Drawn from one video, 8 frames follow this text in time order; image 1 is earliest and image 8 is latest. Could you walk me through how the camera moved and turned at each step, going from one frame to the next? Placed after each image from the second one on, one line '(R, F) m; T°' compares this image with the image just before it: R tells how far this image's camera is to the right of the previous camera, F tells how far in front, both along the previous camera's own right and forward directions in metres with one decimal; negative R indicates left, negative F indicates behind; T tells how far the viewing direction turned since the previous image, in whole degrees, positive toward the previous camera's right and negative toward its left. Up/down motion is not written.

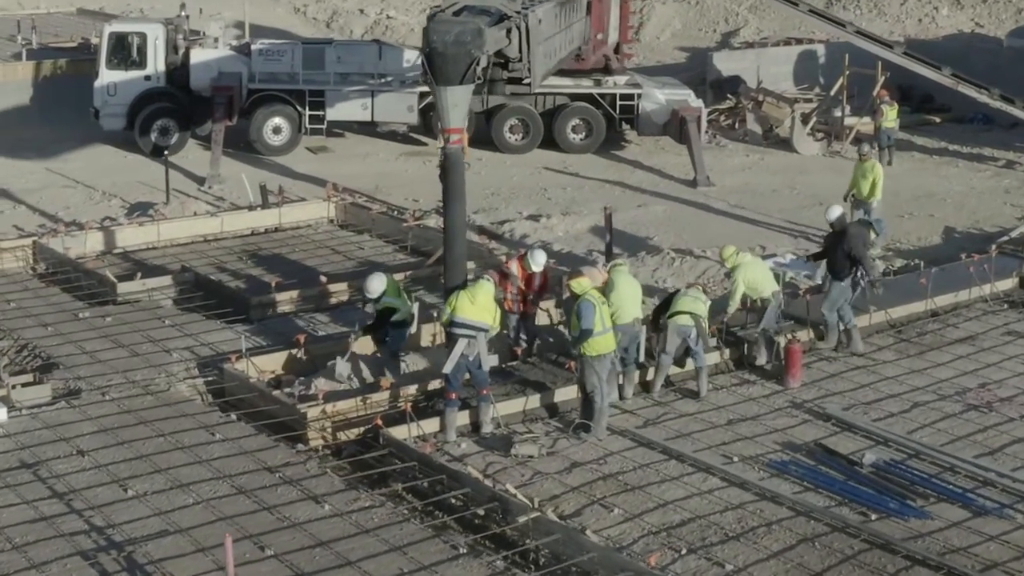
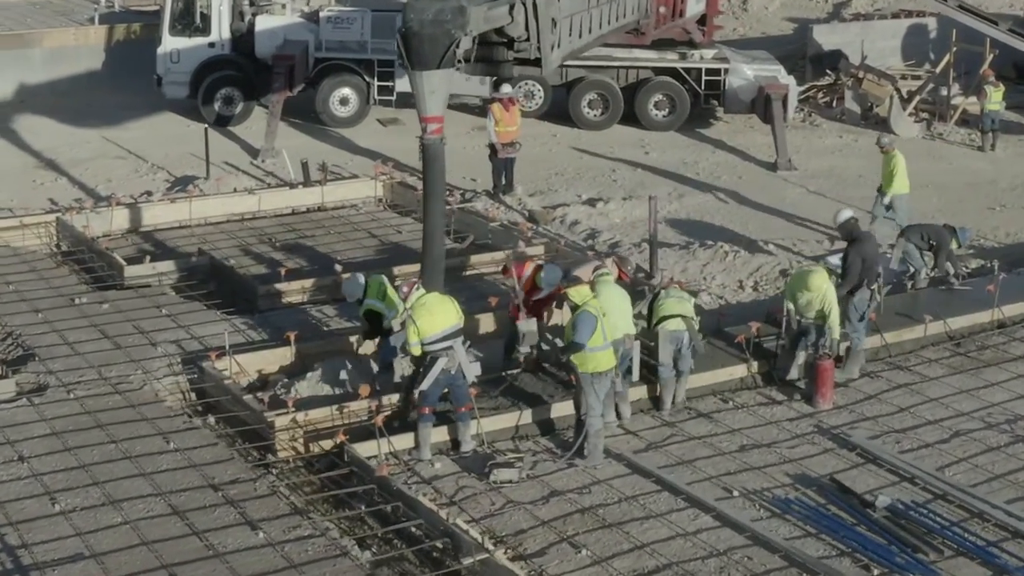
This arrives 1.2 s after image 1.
(+1.0, +1.1) m; -6°
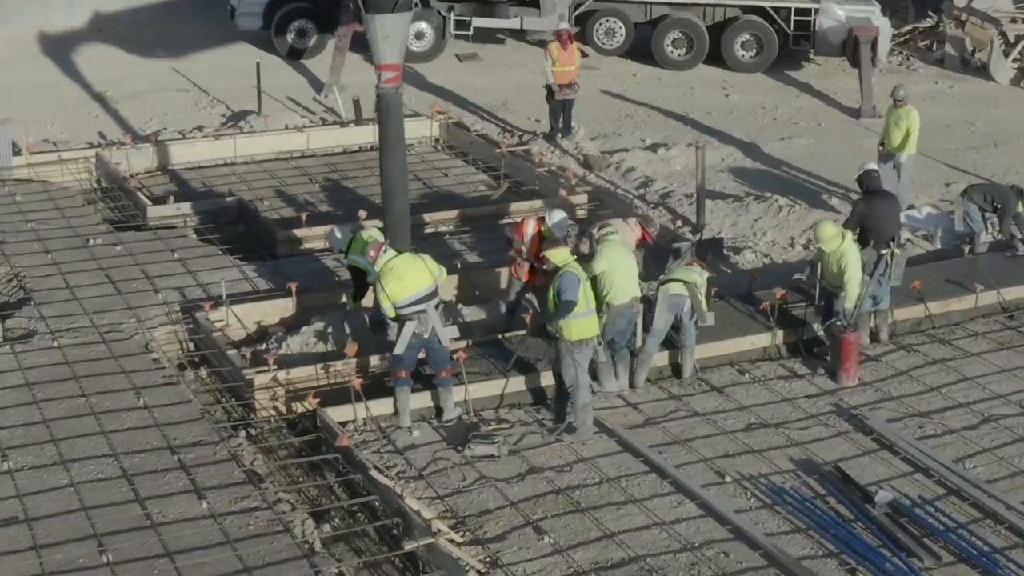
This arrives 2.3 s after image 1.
(+0.9, +0.7) m; -5°
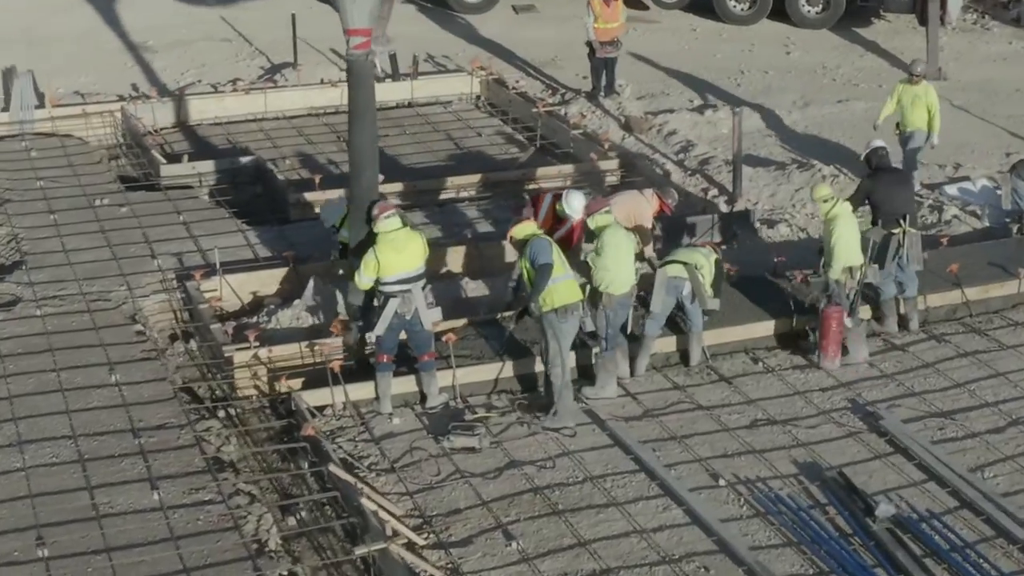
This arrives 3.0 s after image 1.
(+0.6, +0.6) m; -4°
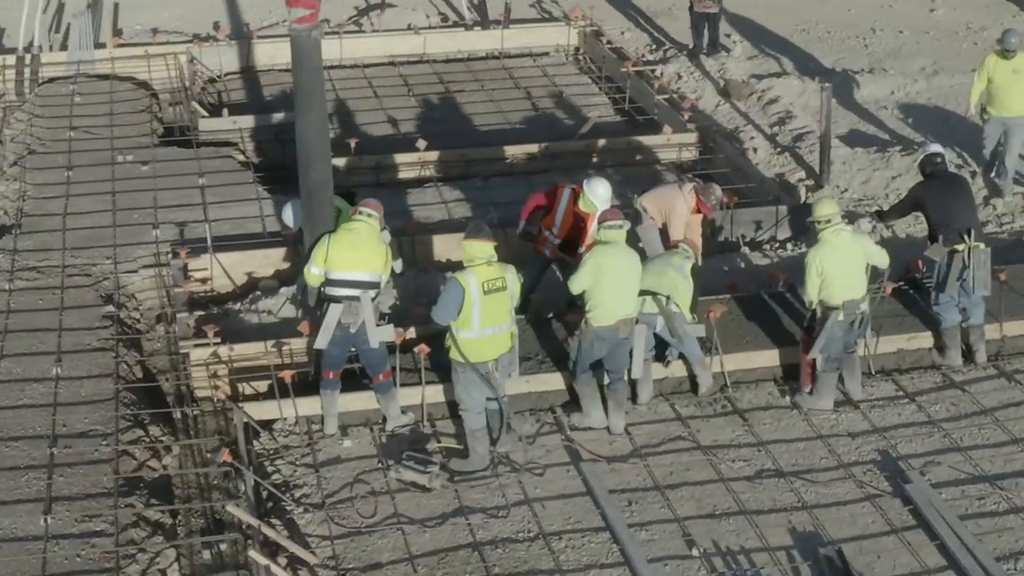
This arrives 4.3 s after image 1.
(+1.0, +1.2) m; -7°
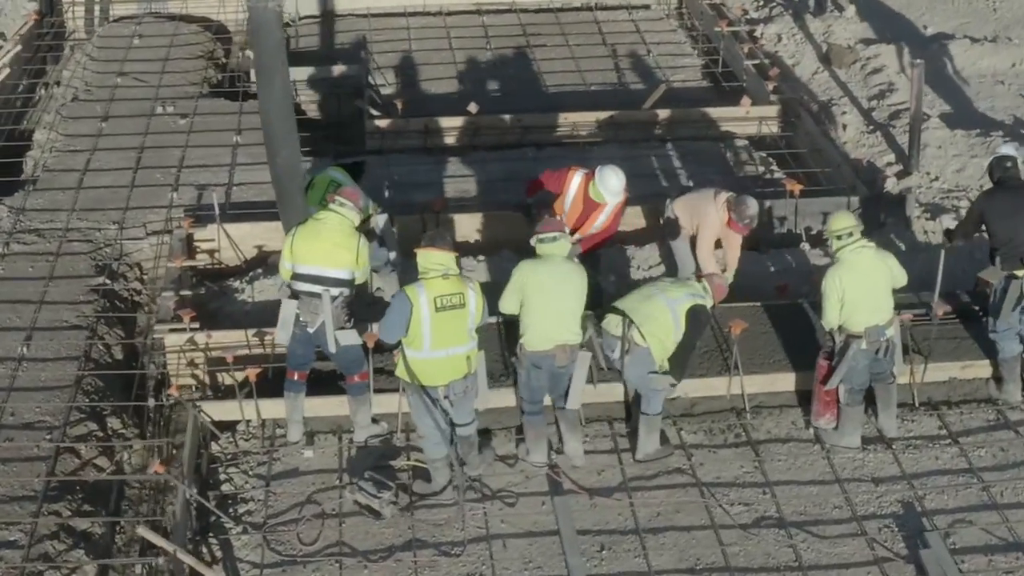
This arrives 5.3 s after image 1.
(+0.8, +0.8) m; -6°
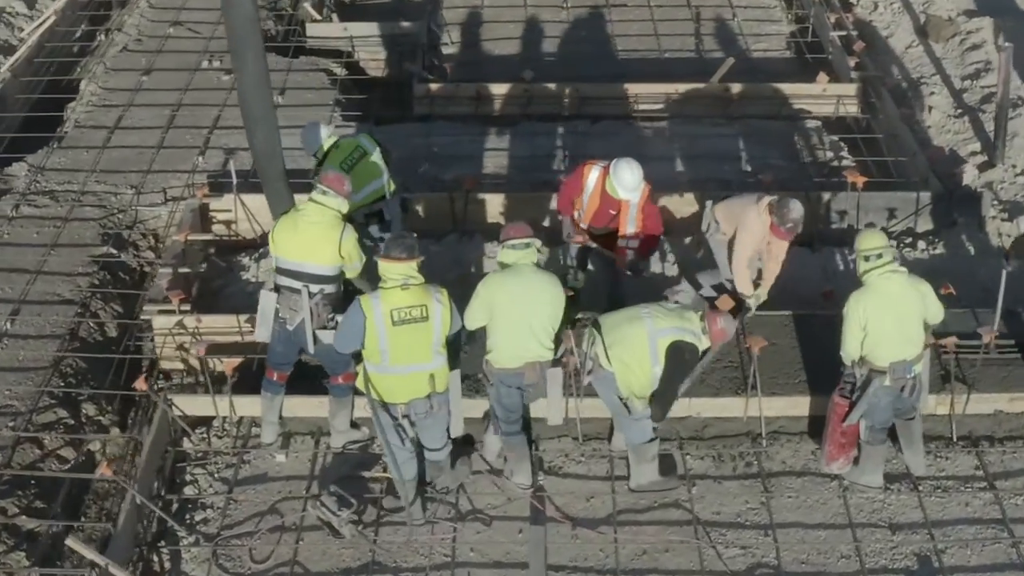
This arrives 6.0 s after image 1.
(+0.6, +0.6) m; -5°
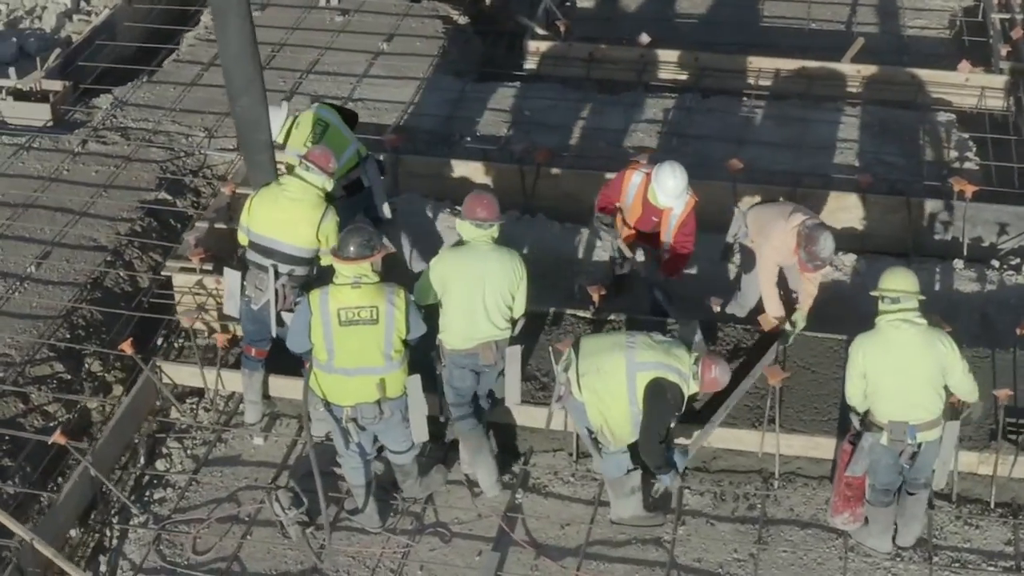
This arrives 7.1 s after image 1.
(+0.9, +0.6) m; -9°
